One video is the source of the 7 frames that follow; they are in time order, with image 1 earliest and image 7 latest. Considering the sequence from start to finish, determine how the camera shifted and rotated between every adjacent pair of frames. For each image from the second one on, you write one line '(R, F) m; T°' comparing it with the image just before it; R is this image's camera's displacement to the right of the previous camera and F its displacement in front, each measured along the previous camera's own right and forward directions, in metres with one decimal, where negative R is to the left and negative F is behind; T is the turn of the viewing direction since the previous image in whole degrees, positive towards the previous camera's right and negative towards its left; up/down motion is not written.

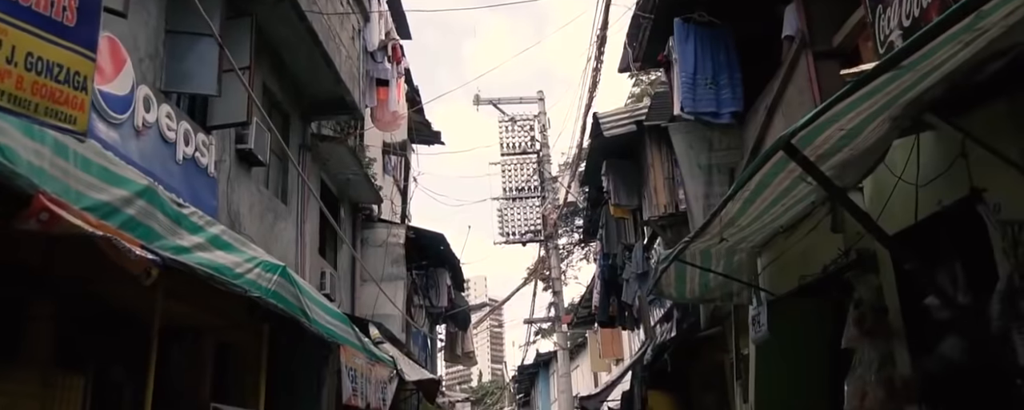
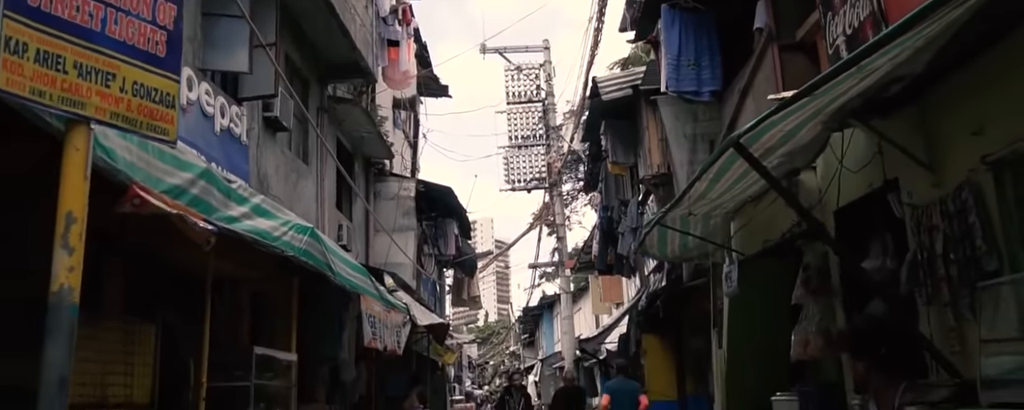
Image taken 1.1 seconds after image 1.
(0.0, -0.9) m; 0°
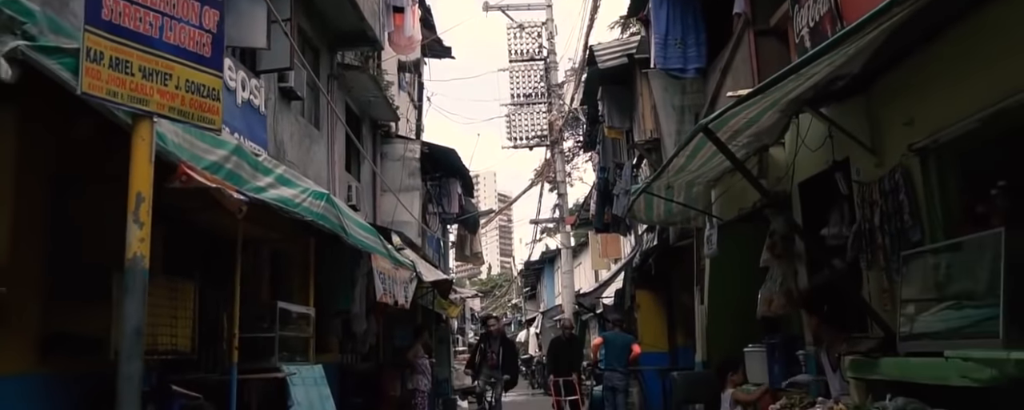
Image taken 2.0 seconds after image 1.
(0.0, -0.7) m; 0°
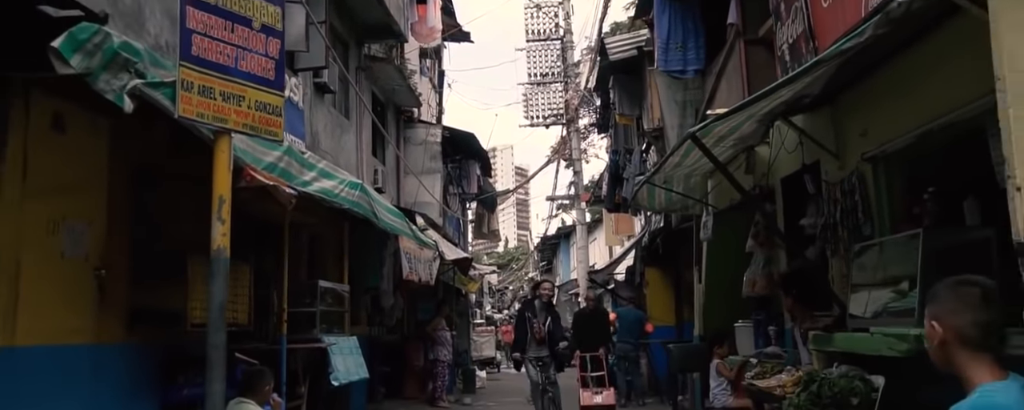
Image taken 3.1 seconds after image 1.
(0.0, -0.9) m; -1°
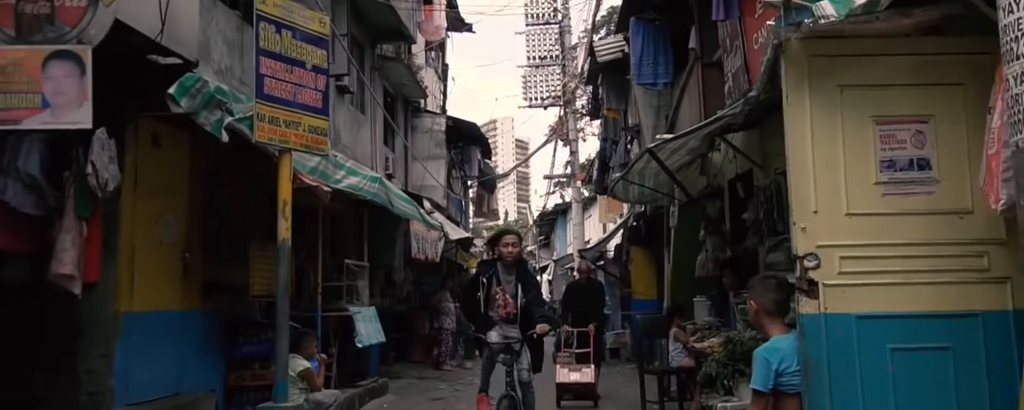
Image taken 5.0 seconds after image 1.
(+0.1, -1.7) m; 0°
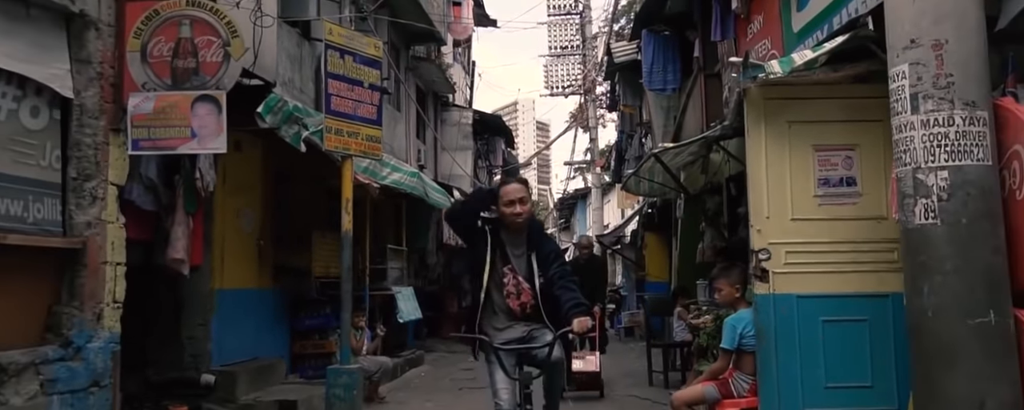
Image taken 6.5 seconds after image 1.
(0.0, -1.4) m; -1°
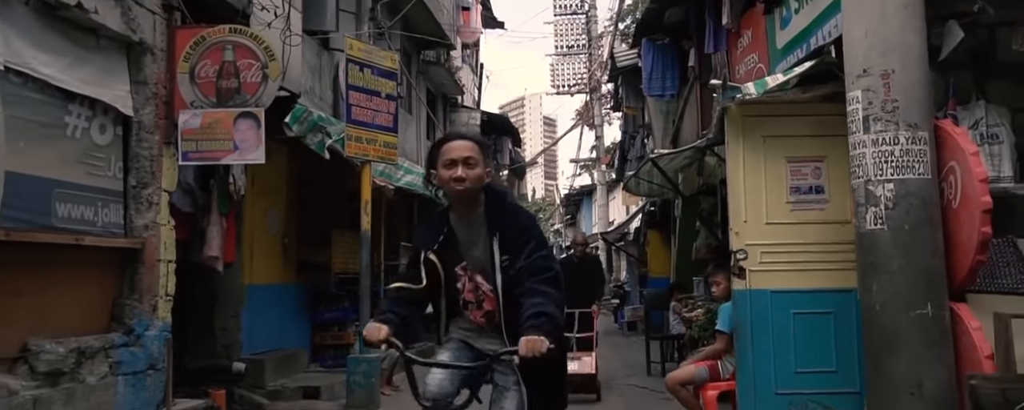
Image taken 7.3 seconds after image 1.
(0.0, -0.7) m; 0°
